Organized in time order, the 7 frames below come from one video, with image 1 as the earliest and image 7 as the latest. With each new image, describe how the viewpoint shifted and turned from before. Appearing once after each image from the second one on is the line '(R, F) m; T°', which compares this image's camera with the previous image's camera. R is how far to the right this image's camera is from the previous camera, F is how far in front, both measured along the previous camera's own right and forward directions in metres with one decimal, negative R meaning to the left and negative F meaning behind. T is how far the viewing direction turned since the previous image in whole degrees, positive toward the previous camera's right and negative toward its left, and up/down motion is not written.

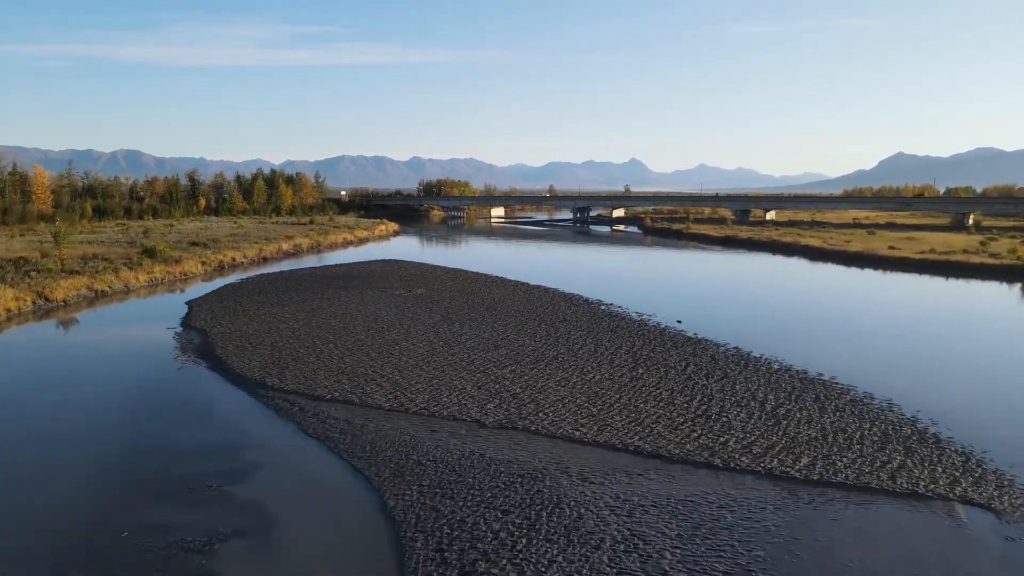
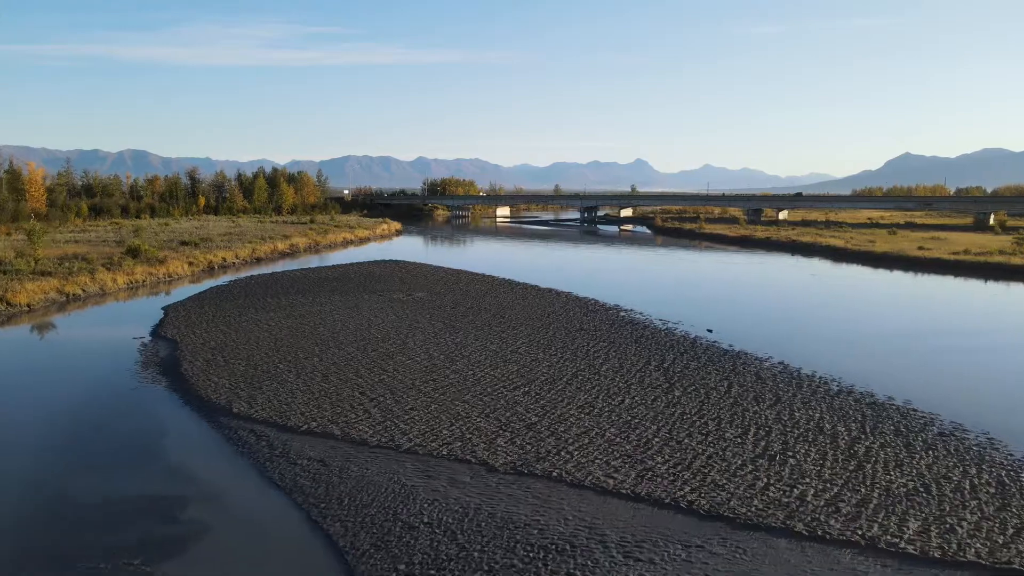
(-0.2, +3.2) m; 0°
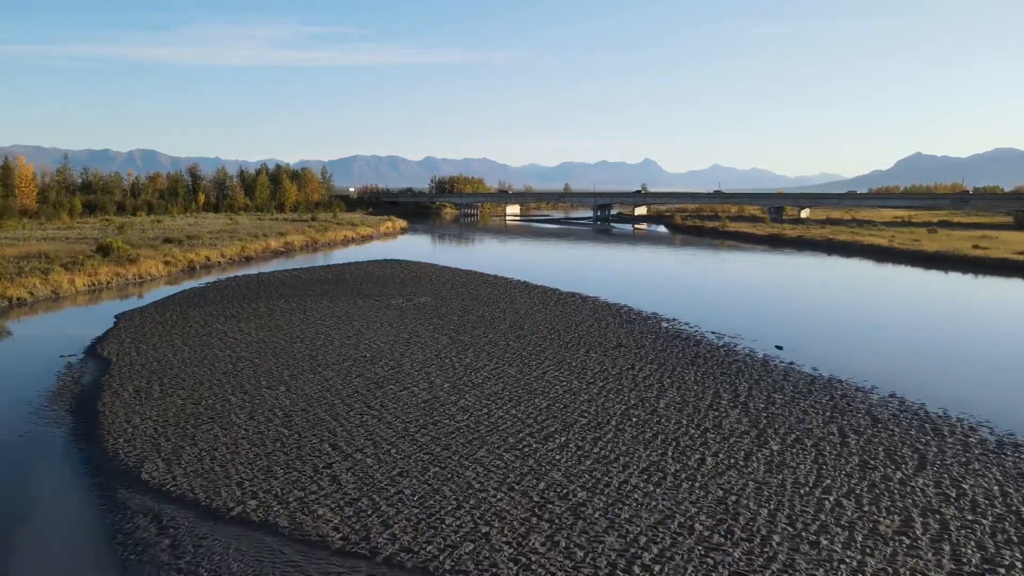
(-0.4, +5.0) m; -1°
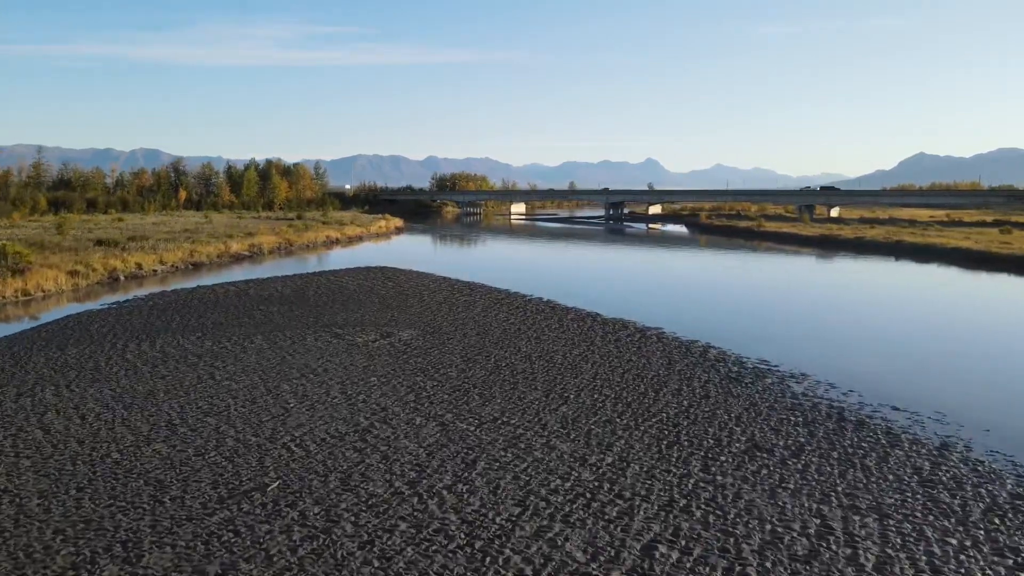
(-0.7, +9.8) m; 0°
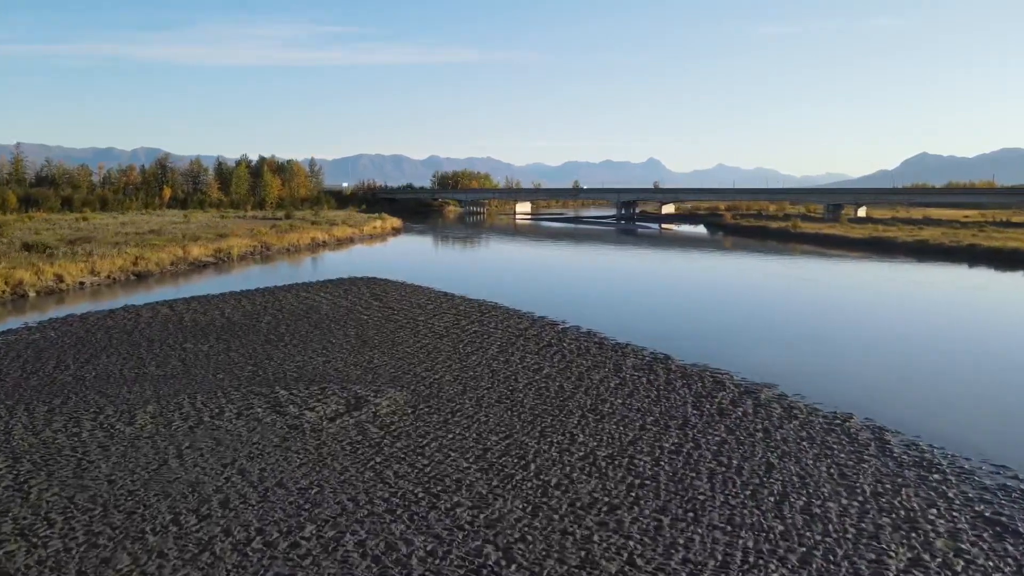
(-0.8, +7.5) m; 0°
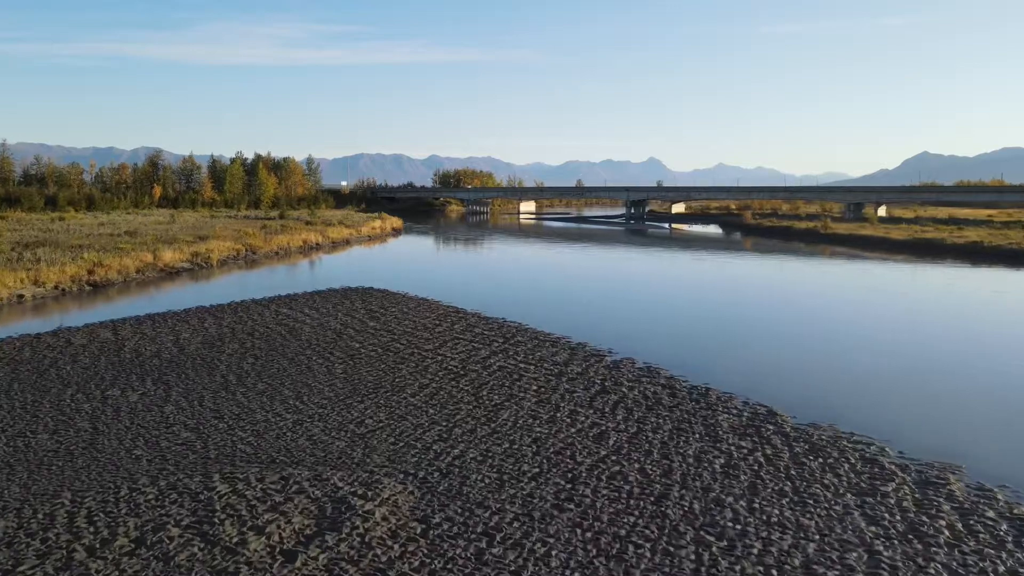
(-0.8, +4.8) m; 0°
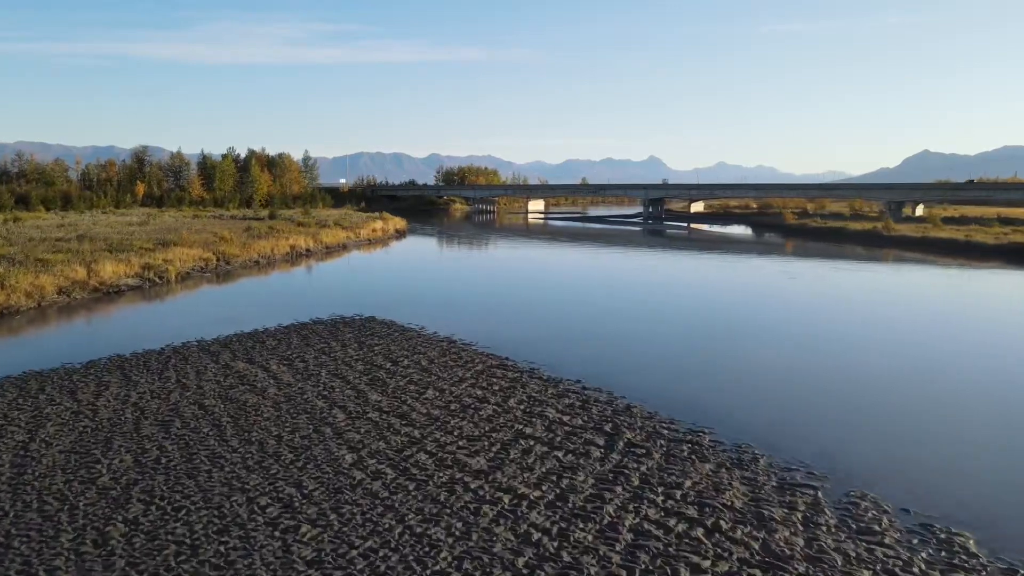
(-1.7, +7.9) m; 0°
